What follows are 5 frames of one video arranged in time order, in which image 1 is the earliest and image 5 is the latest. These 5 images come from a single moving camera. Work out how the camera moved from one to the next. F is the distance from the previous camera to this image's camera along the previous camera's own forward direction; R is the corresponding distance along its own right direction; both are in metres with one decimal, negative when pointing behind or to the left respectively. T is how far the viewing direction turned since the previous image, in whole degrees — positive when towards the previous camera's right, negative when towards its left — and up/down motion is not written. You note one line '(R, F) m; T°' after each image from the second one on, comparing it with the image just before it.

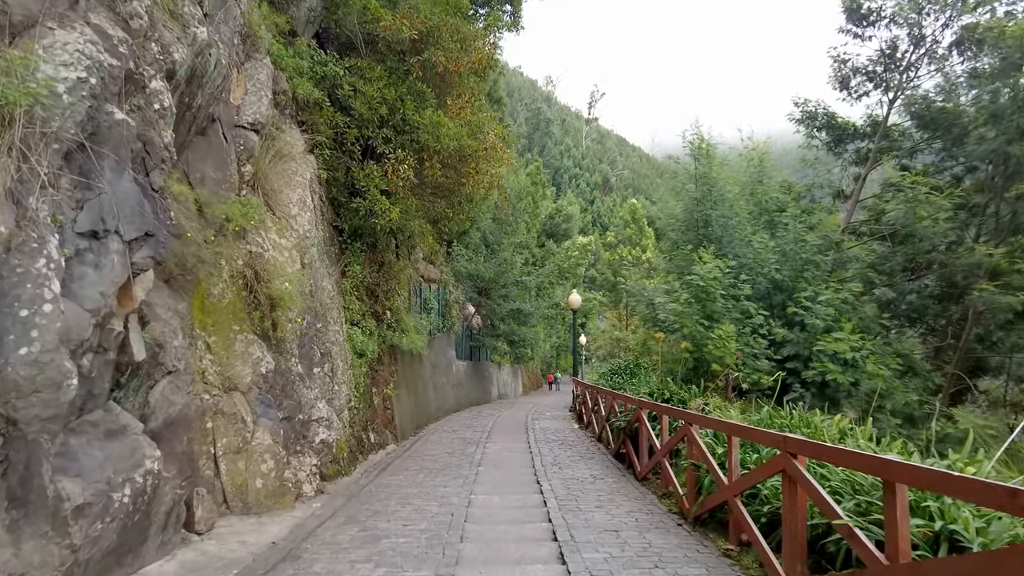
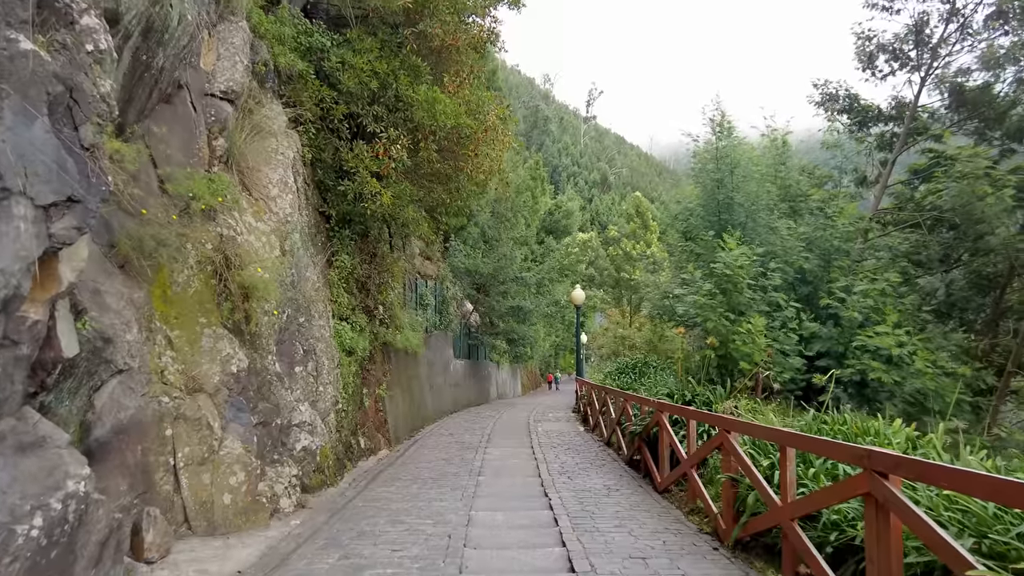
(-0.1, +0.8) m; 0°
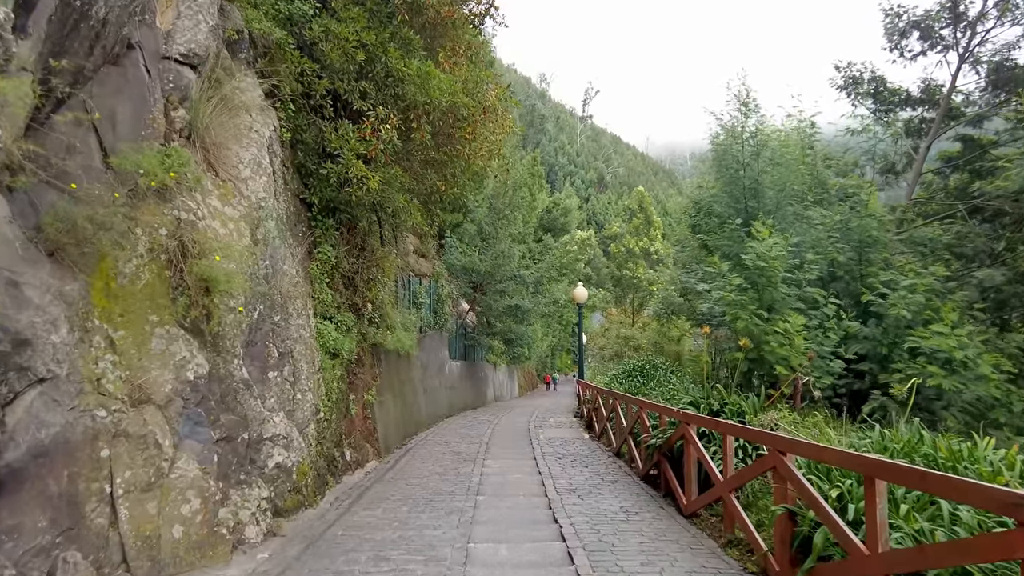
(-0.1, +0.9) m; 0°
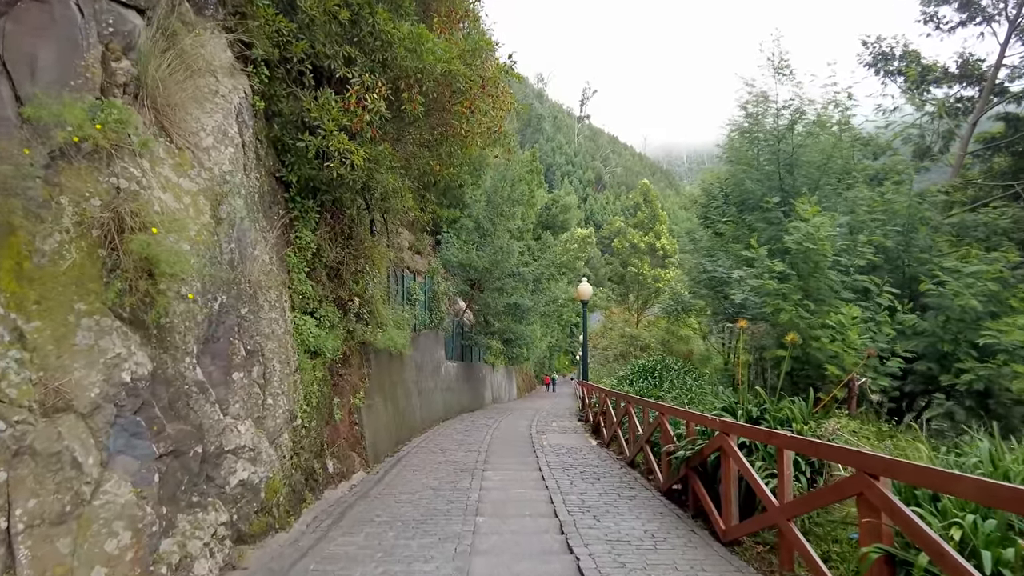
(-0.1, +1.0) m; 0°
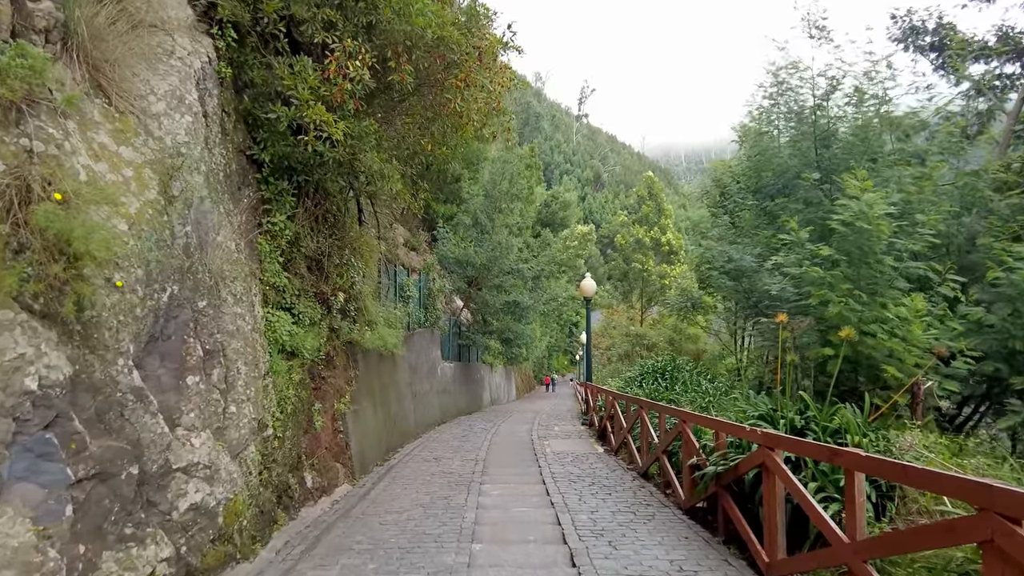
(0.0, +0.9) m; 0°
